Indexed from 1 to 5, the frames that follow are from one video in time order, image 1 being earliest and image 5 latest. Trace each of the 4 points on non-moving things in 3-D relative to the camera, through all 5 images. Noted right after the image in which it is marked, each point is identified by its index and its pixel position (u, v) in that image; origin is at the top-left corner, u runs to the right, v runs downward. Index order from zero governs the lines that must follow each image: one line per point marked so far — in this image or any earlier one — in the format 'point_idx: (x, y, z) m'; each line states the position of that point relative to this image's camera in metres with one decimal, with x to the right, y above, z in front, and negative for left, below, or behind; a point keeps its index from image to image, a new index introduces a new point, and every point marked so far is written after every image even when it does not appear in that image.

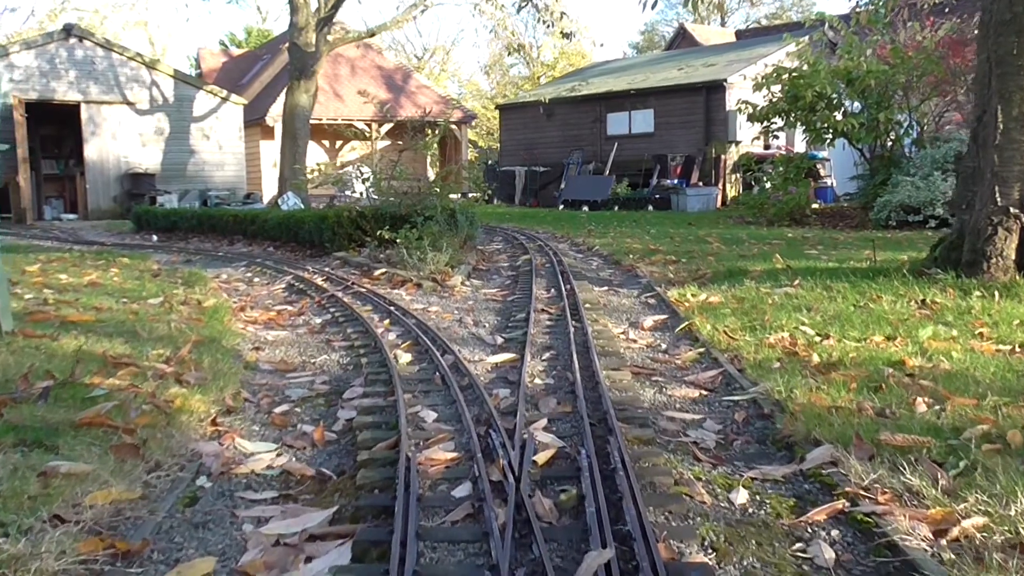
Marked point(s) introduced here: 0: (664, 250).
0: (+2.4, +0.6, +14.5) m
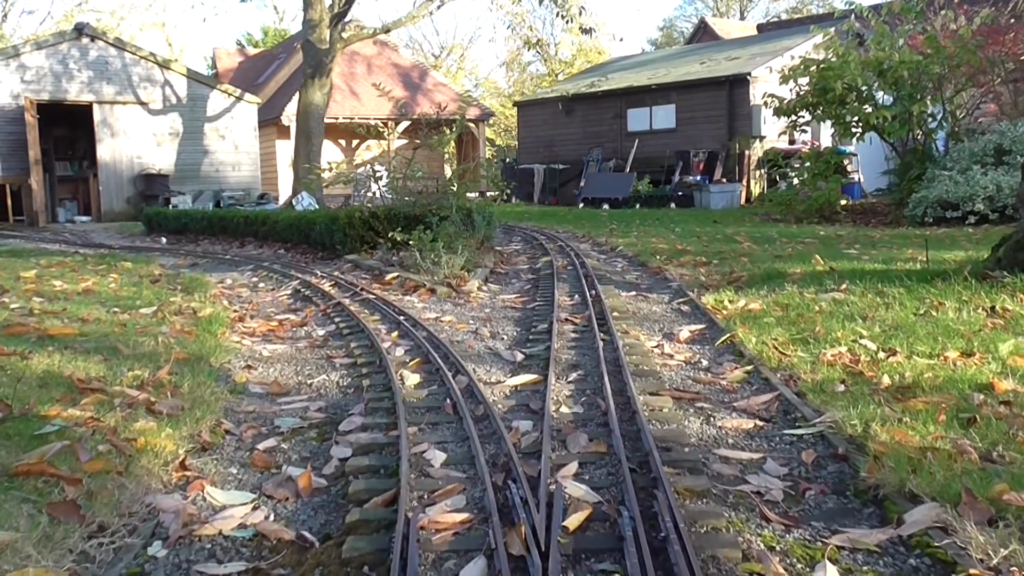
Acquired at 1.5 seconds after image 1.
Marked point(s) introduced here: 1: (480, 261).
0: (+2.6, +0.6, +13.7) m
1: (-0.4, +0.3, +11.7) m
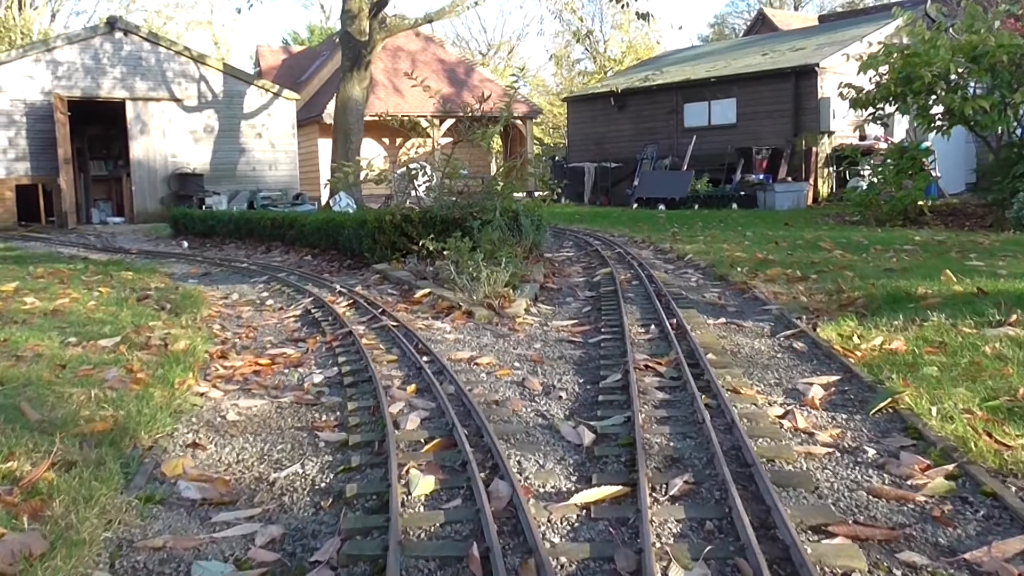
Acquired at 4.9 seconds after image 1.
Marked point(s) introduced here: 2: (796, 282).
0: (+3.3, +0.4, +11.7) m
1: (+0.2, +0.2, +9.8) m
2: (+2.8, +0.1, +9.3) m
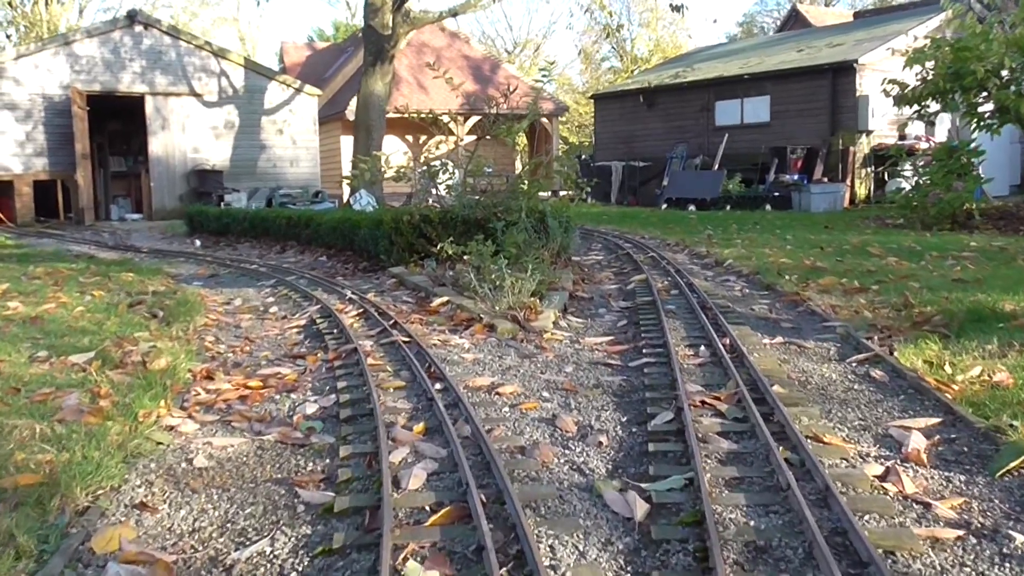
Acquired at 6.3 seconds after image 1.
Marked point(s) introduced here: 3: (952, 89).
0: (+3.6, +0.3, +10.7) m
1: (+0.4, +0.1, +9.0) m
2: (+3.1, 0.0, +8.4) m
3: (+7.6, +3.4, +15.8) m
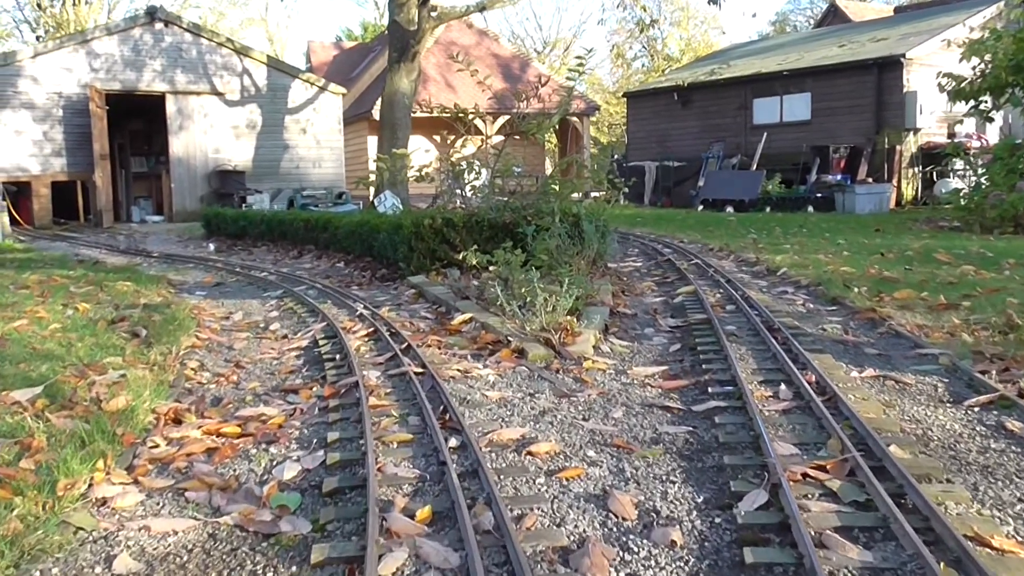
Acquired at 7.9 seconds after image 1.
0: (+3.9, +0.1, +9.5) m
1: (+0.7, -0.1, +7.9) m
2: (+3.3, -0.2, +7.2) m
3: (+8.1, +3.3, +14.5) m
